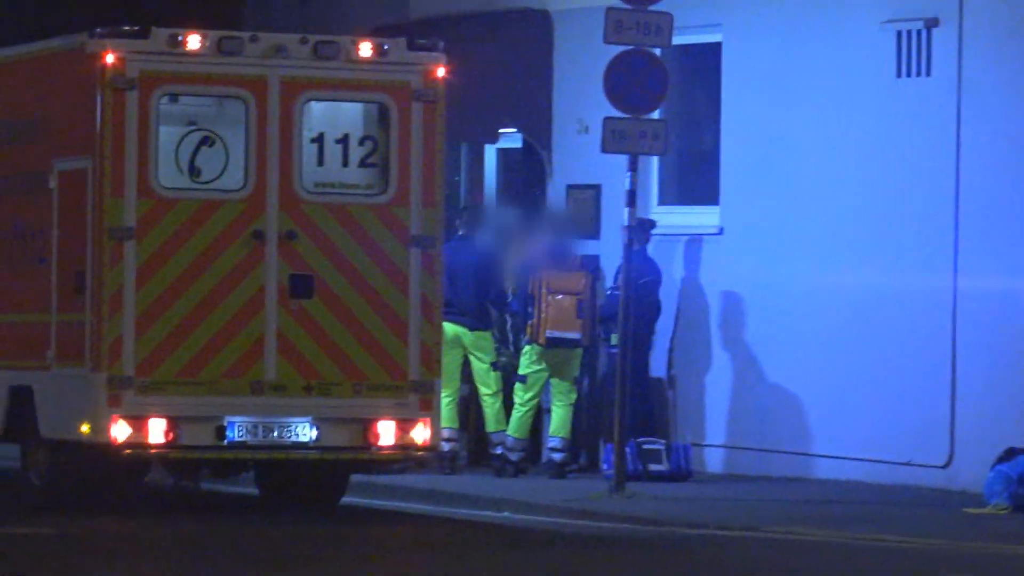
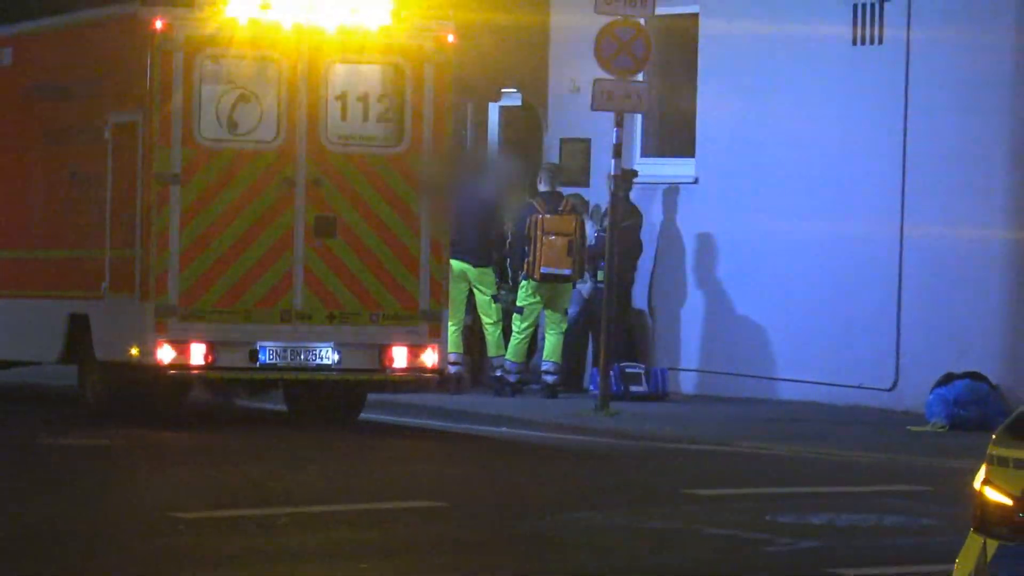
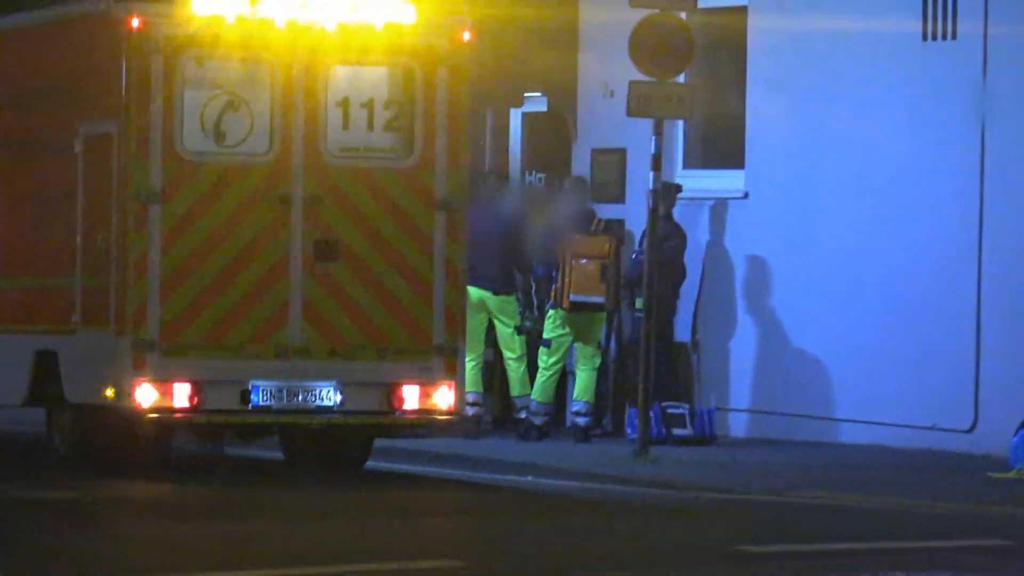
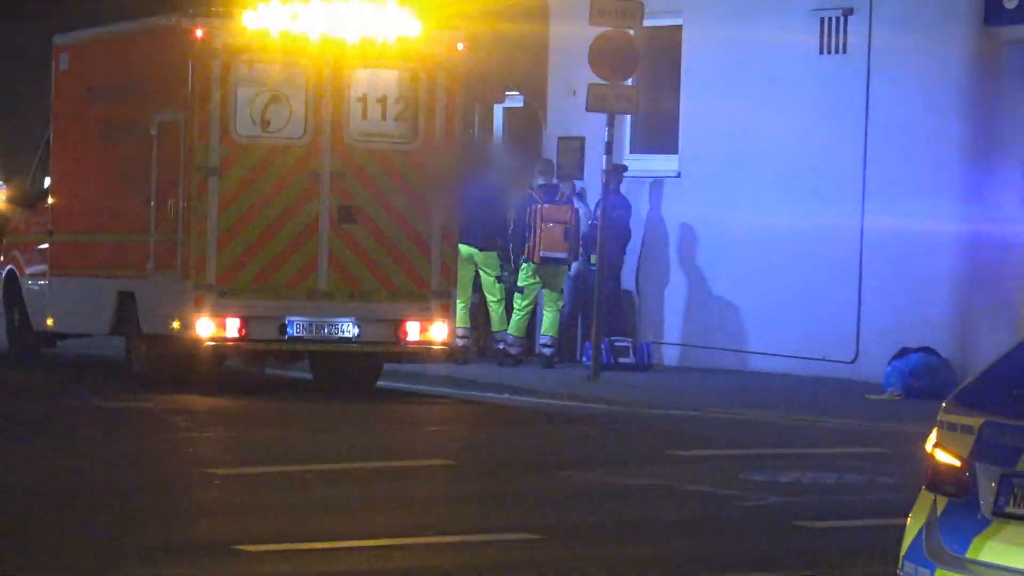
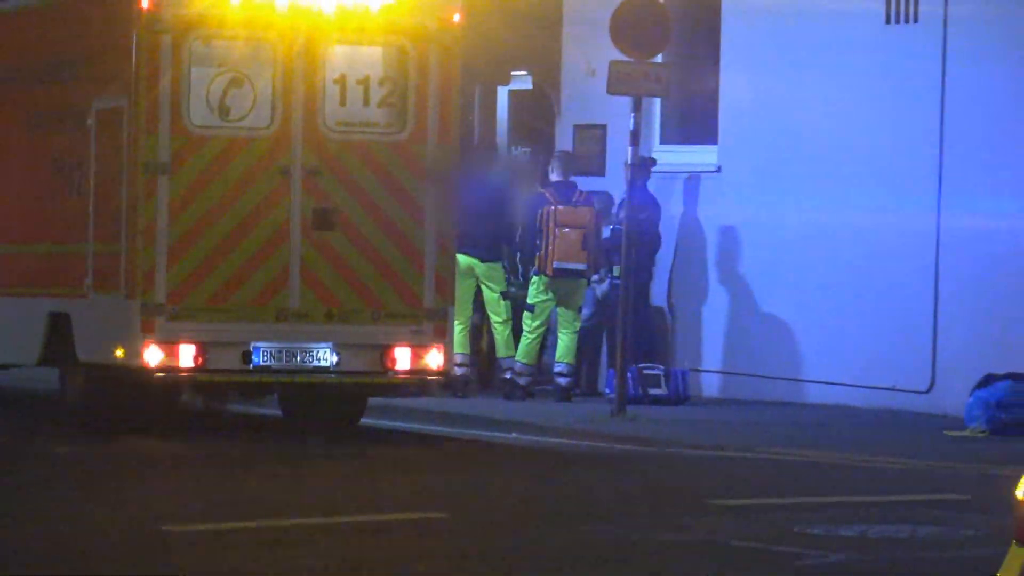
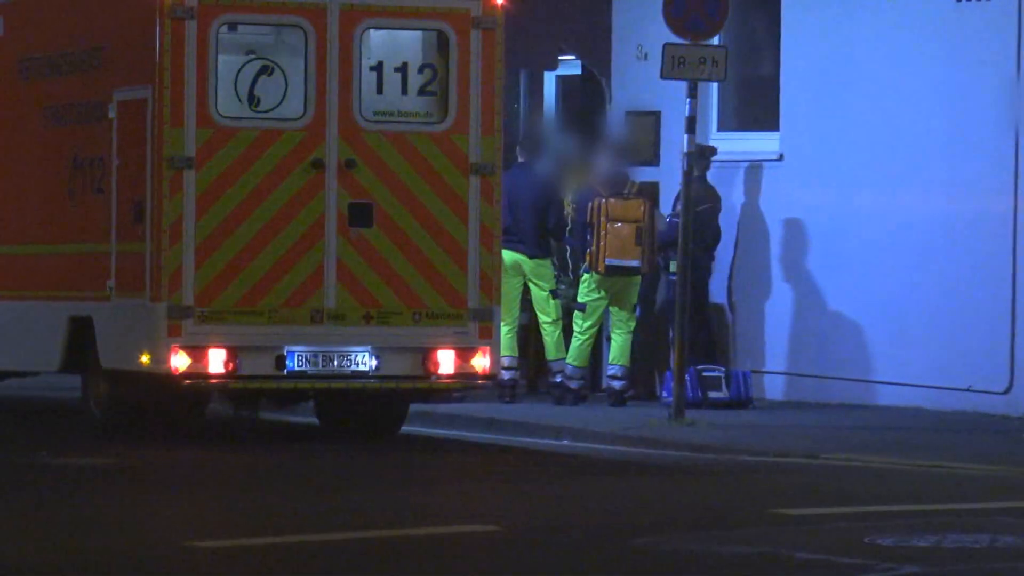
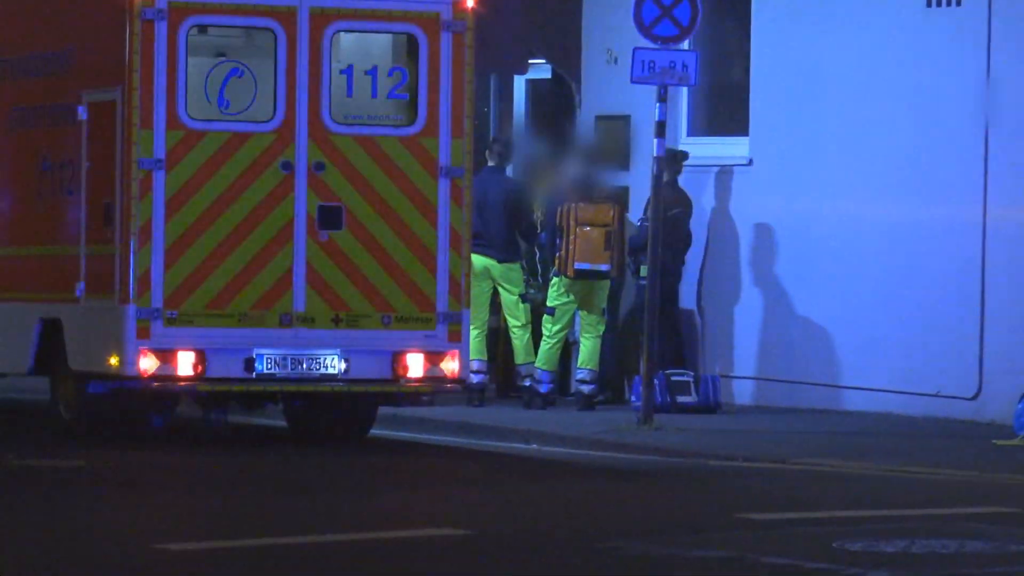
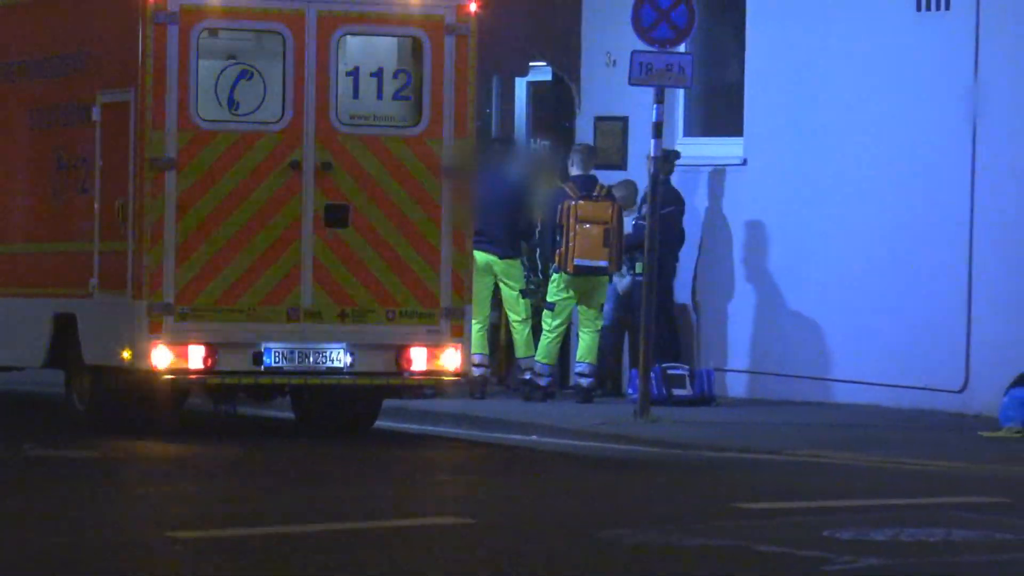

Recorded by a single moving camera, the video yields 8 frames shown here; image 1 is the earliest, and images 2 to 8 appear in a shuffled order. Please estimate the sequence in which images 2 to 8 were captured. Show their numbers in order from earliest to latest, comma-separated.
3, 7, 6, 8, 5, 2, 4
